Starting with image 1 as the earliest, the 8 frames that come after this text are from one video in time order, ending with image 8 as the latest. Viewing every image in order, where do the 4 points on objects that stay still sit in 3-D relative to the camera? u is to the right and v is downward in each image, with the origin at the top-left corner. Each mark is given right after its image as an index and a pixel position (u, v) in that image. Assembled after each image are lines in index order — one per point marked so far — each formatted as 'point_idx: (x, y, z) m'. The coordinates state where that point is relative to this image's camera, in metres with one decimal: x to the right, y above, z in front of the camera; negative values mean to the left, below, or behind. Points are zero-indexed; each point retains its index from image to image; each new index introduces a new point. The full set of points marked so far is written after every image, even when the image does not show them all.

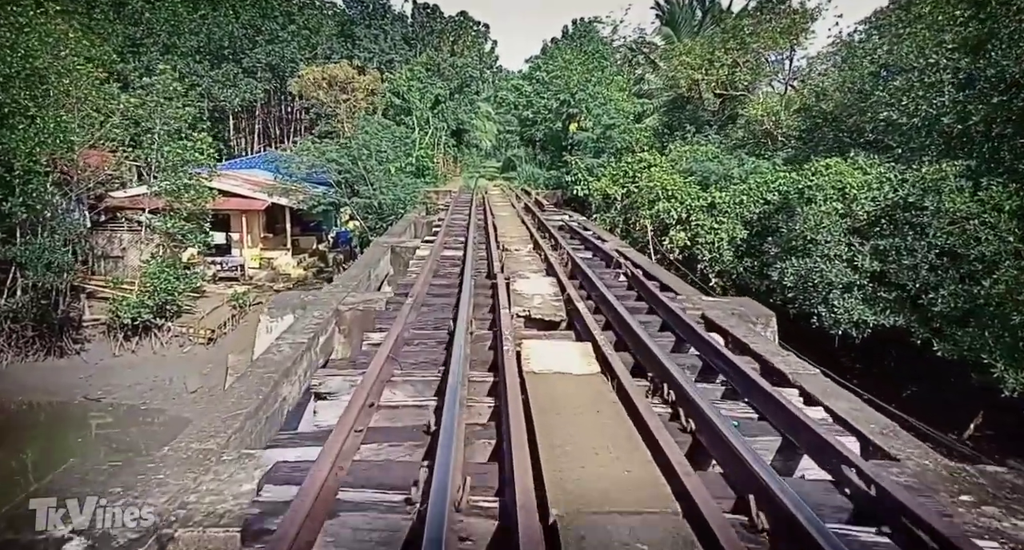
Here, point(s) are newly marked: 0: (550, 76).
0: (+1.2, +5.7, +19.0) m
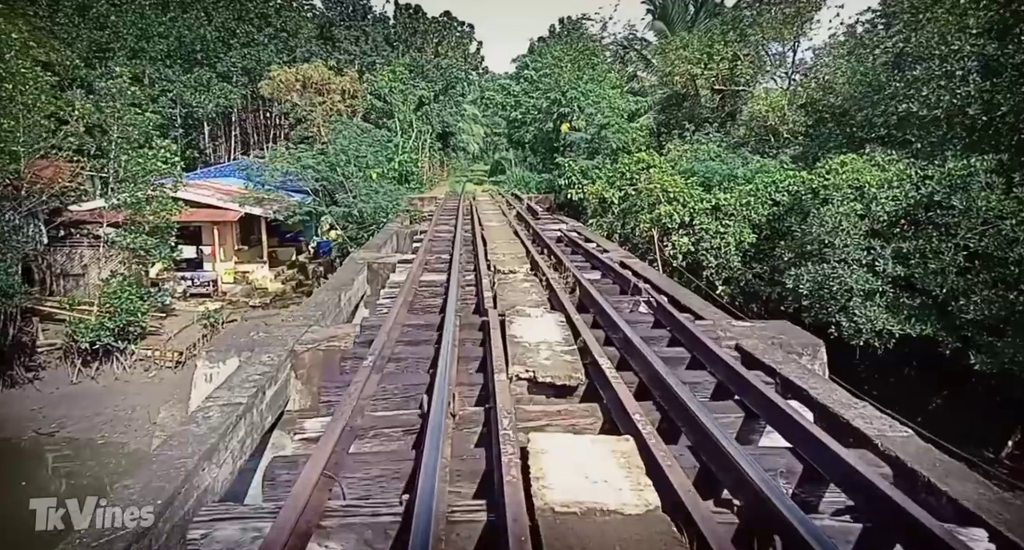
0: (+0.8, +5.5, +18.2) m
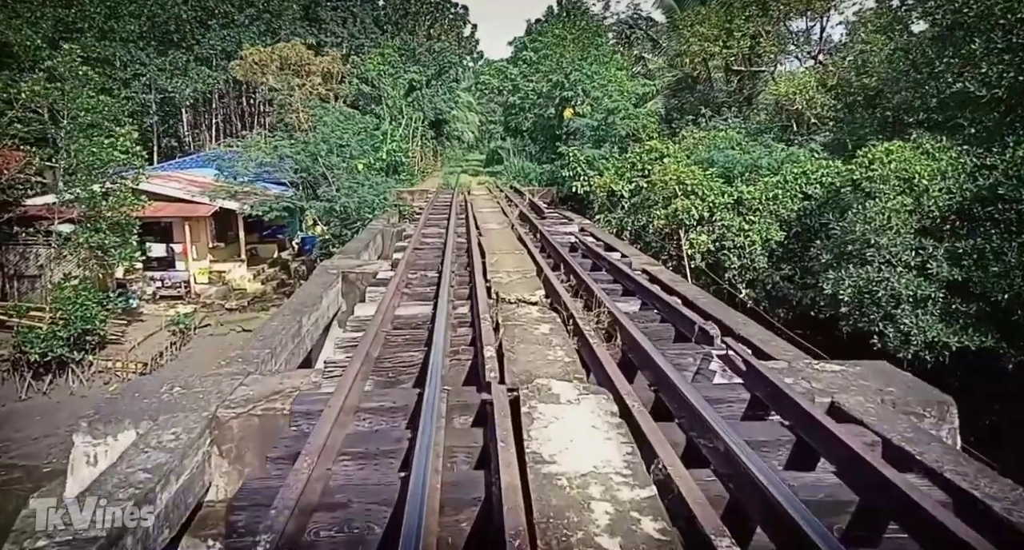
0: (+0.7, +5.5, +16.9) m
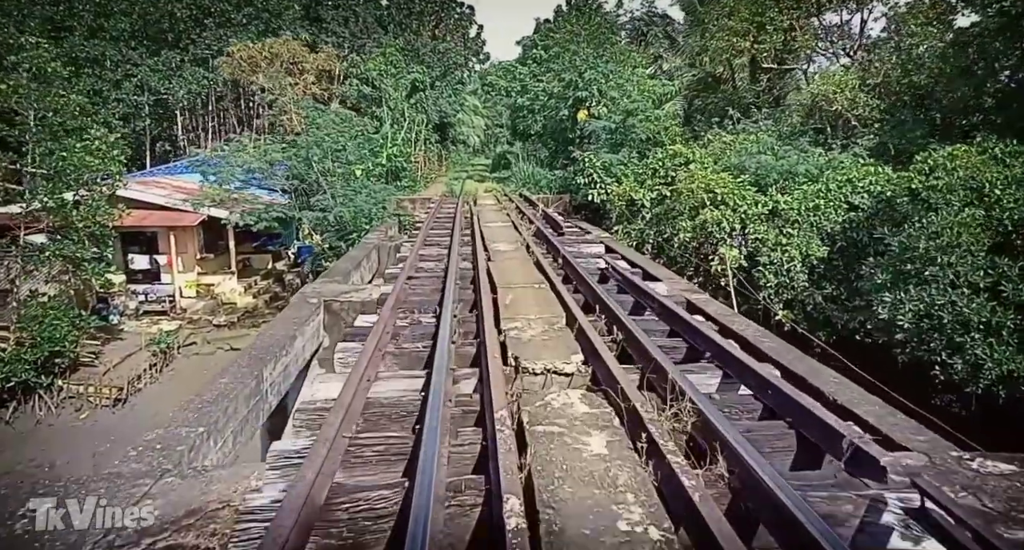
0: (+0.9, +5.3, +16.0) m
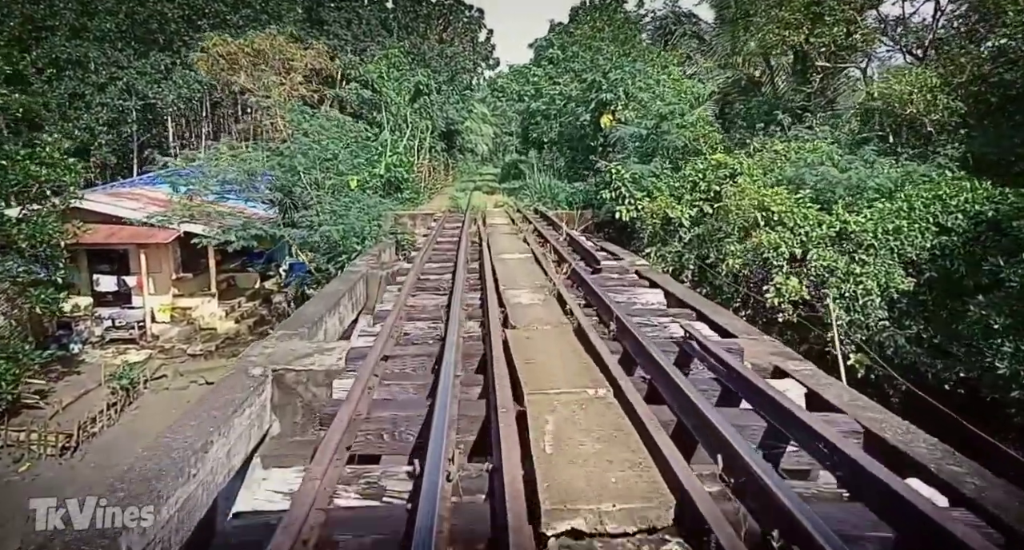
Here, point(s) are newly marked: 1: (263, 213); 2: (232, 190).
0: (+1.2, +4.8, +14.5) m
1: (-4.1, +1.0, +10.7) m
2: (-4.5, +1.4, +10.6) m
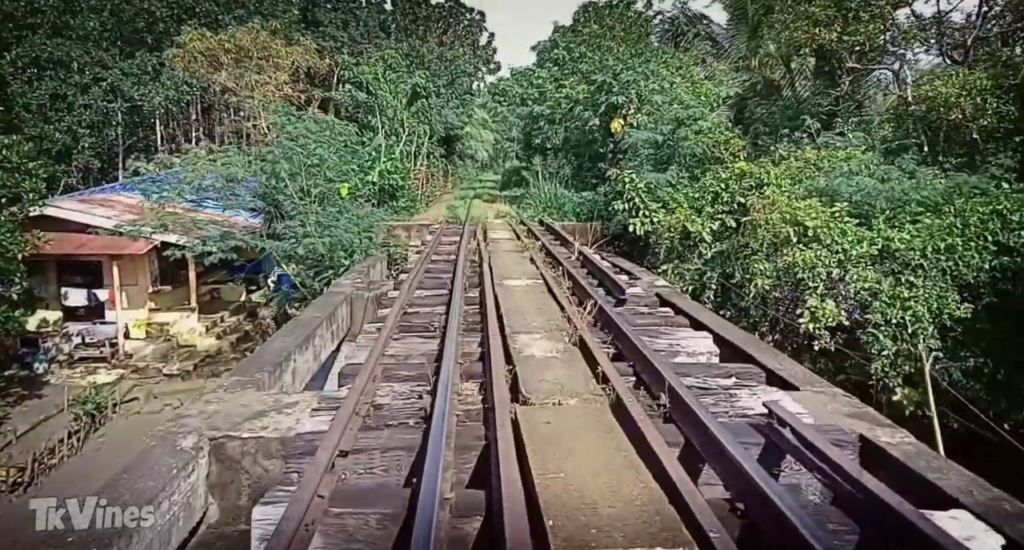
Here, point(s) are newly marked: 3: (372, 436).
0: (+1.3, +4.5, +13.8) m
1: (-4.1, +0.7, +9.9) m
2: (-4.4, +1.2, +9.8) m
3: (-0.5, -0.6, +2.4) m
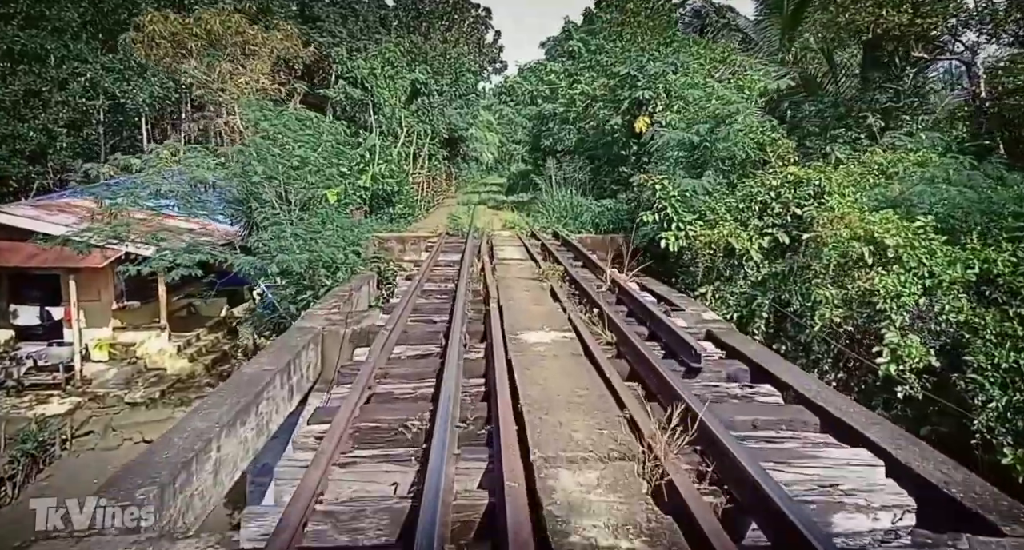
0: (+1.5, +4.2, +12.5) m
1: (-4.0, +0.5, +8.7) m
2: (-4.3, +1.0, +8.5) m
3: (-0.4, -0.8, +1.1) m
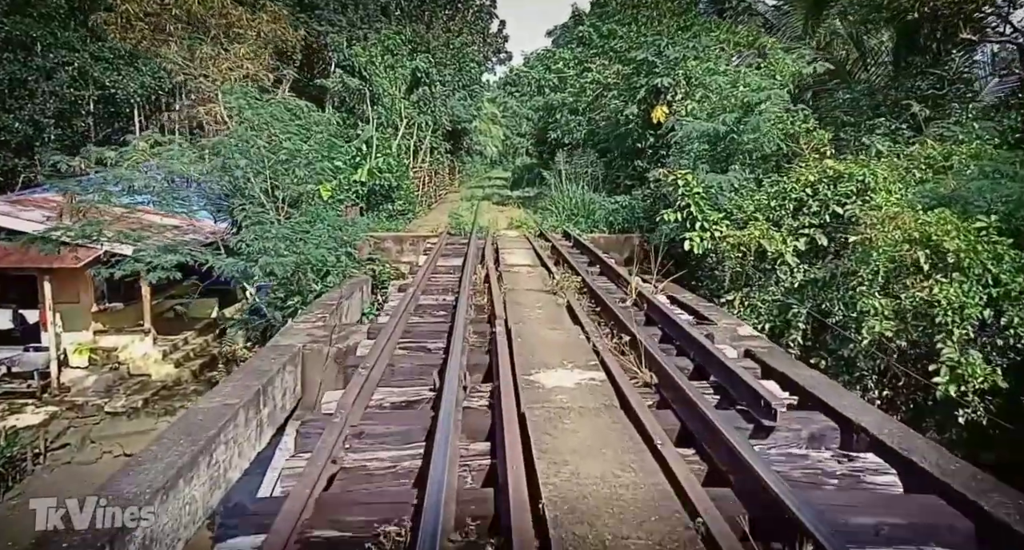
0: (+1.6, +4.2, +11.8) m
1: (-3.9, +0.5, +8.0) m
2: (-4.2, +1.0, +7.9) m
3: (-0.4, -0.9, +0.4) m
